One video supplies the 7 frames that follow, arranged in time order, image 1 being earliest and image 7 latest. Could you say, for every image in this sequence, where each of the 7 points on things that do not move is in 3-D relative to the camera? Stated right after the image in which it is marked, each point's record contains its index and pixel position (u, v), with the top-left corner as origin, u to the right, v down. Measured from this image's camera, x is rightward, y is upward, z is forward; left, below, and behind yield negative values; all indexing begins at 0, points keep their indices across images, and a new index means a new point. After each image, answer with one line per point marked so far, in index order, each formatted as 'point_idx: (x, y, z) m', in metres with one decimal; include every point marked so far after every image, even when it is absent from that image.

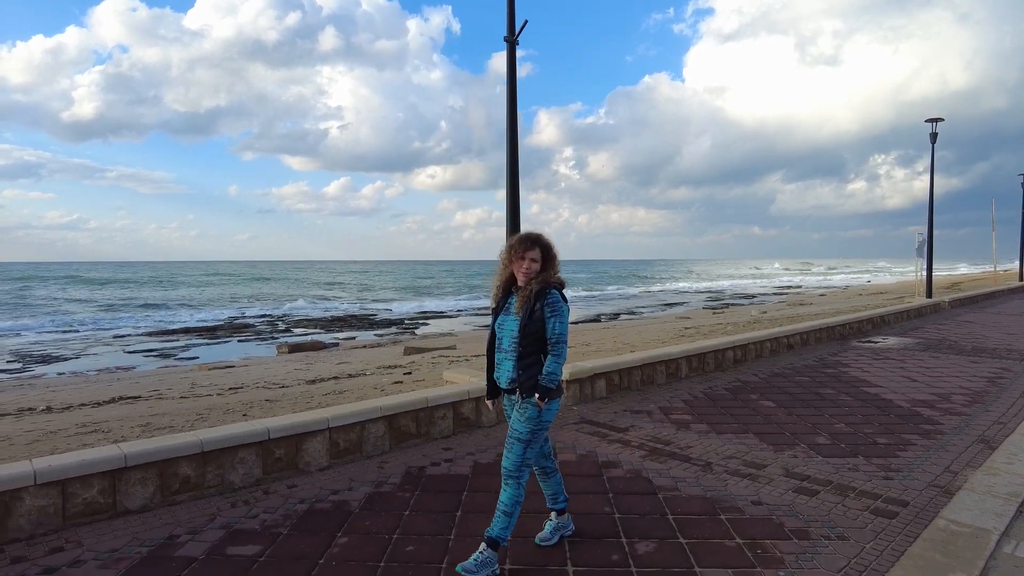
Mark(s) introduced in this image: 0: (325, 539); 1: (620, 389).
0: (-0.9, -1.3, +3.1) m
1: (+1.2, -1.1, +6.1) m
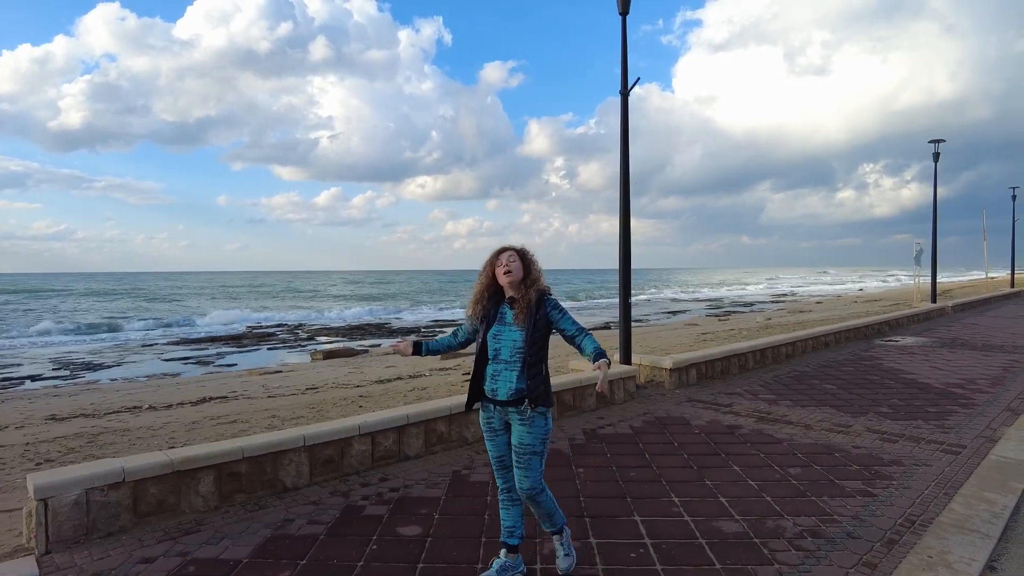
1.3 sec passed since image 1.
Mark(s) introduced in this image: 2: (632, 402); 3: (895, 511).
0: (+0.5, -1.4, +4.3) m
1: (+2.5, -1.1, +7.4) m
2: (+1.3, -1.3, +6.3) m
3: (+2.5, -1.4, +3.6) m
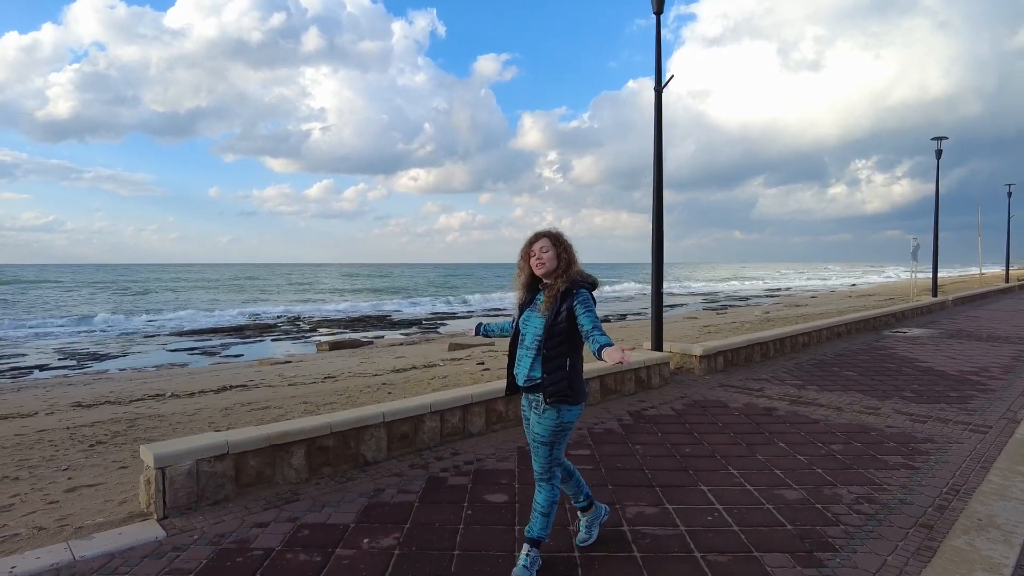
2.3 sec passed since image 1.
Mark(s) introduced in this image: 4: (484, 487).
0: (+1.0, -1.3, +4.6) m
1: (+3.0, -1.0, +7.7) m
2: (+1.8, -1.1, +6.6) m
3: (+3.0, -1.3, +3.9) m
4: (-0.2, -1.3, +3.8) m
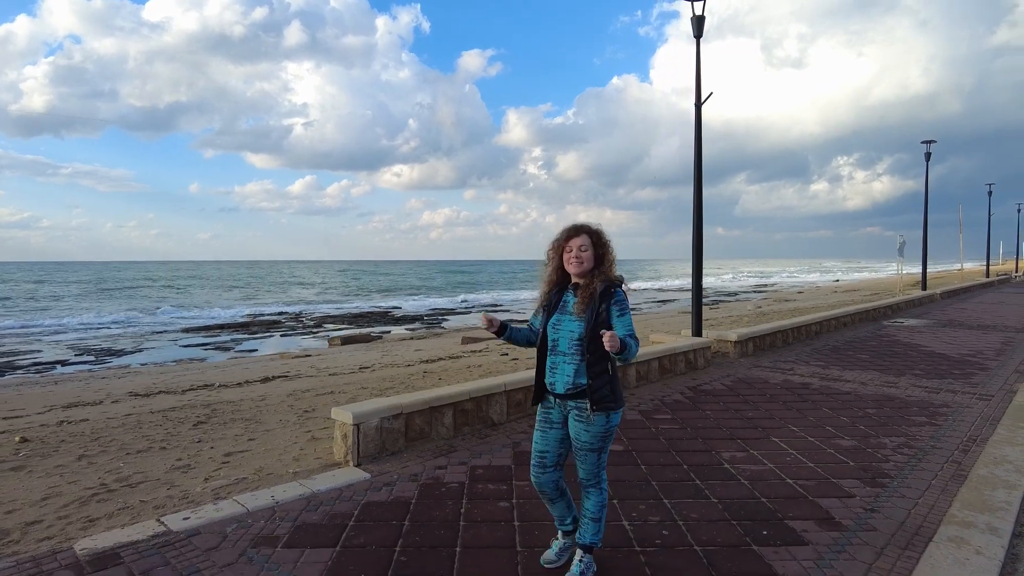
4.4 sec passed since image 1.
0: (+1.8, -1.2, +5.5) m
1: (+3.8, -0.9, +8.7) m
2: (+2.6, -1.1, +7.5) m
3: (+3.8, -1.2, +4.9) m
4: (+0.7, -1.2, +4.6) m
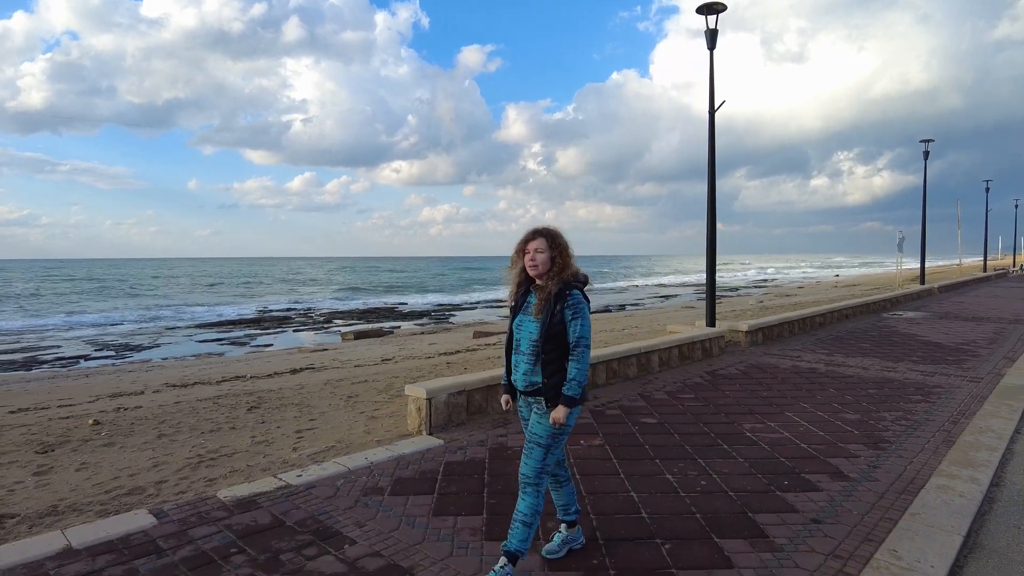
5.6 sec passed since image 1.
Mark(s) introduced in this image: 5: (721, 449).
0: (+2.3, -1.1, +6.2) m
1: (+4.2, -0.8, +9.3) m
2: (+3.1, -1.0, +8.2) m
3: (+4.3, -1.2, +5.5) m
4: (+1.1, -1.2, +5.3) m
5: (+1.6, -1.2, +4.4) m
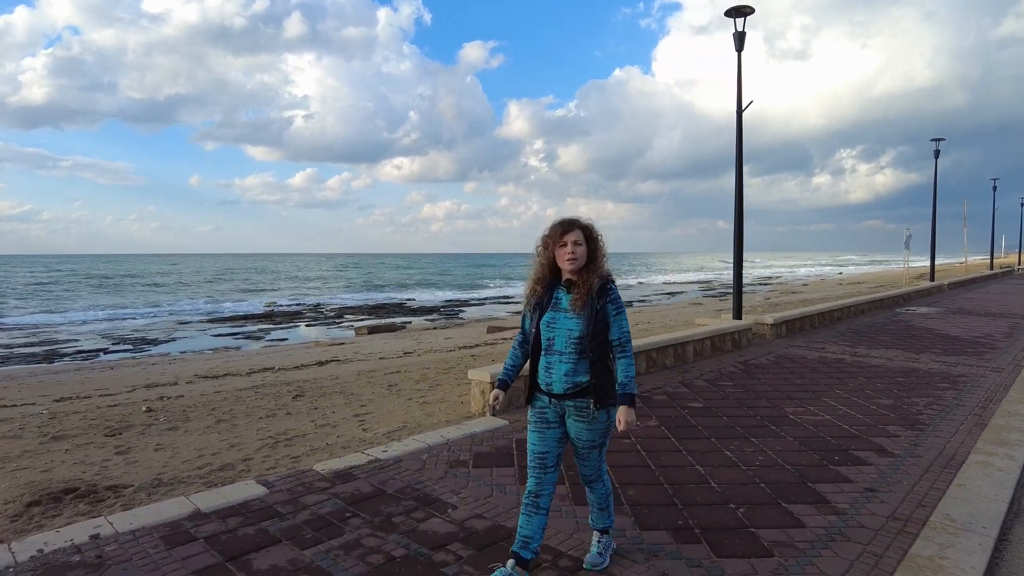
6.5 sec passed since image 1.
0: (+2.8, -1.0, +6.5) m
1: (+4.7, -0.7, +9.6) m
2: (+3.6, -0.9, +8.5) m
3: (+4.8, -1.1, +5.8) m
4: (+1.7, -1.1, +5.6) m
5: (+2.1, -1.2, +4.7) m
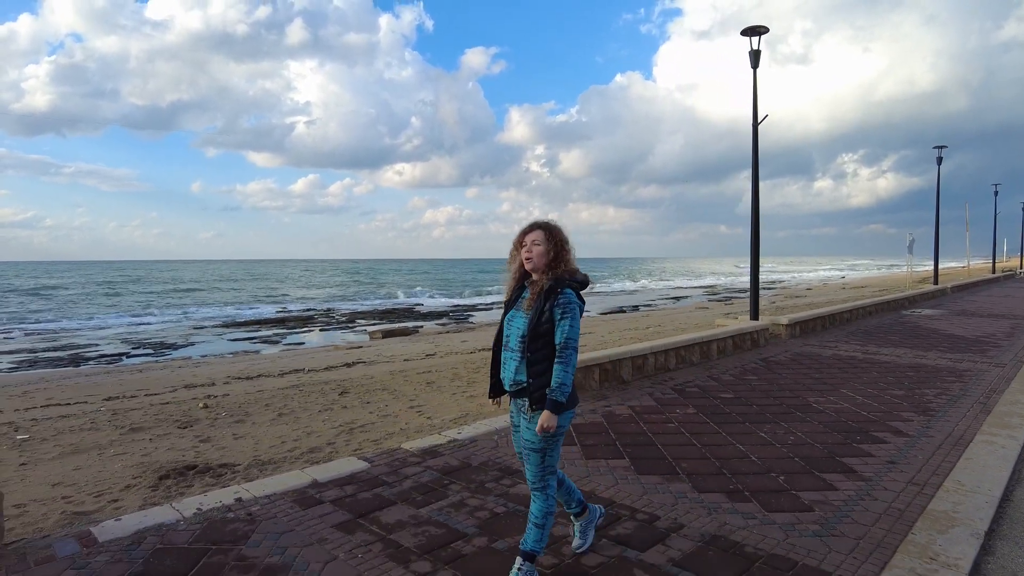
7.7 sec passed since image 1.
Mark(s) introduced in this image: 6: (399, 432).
0: (+3.3, -1.1, +7.1) m
1: (+5.2, -0.8, +10.2) m
2: (+4.1, -0.9, +9.0) m
3: (+5.3, -1.1, +6.4) m
4: (+2.2, -1.1, +6.2) m
5: (+2.6, -1.2, +5.3) m
6: (-1.1, -1.4, +5.5) m
